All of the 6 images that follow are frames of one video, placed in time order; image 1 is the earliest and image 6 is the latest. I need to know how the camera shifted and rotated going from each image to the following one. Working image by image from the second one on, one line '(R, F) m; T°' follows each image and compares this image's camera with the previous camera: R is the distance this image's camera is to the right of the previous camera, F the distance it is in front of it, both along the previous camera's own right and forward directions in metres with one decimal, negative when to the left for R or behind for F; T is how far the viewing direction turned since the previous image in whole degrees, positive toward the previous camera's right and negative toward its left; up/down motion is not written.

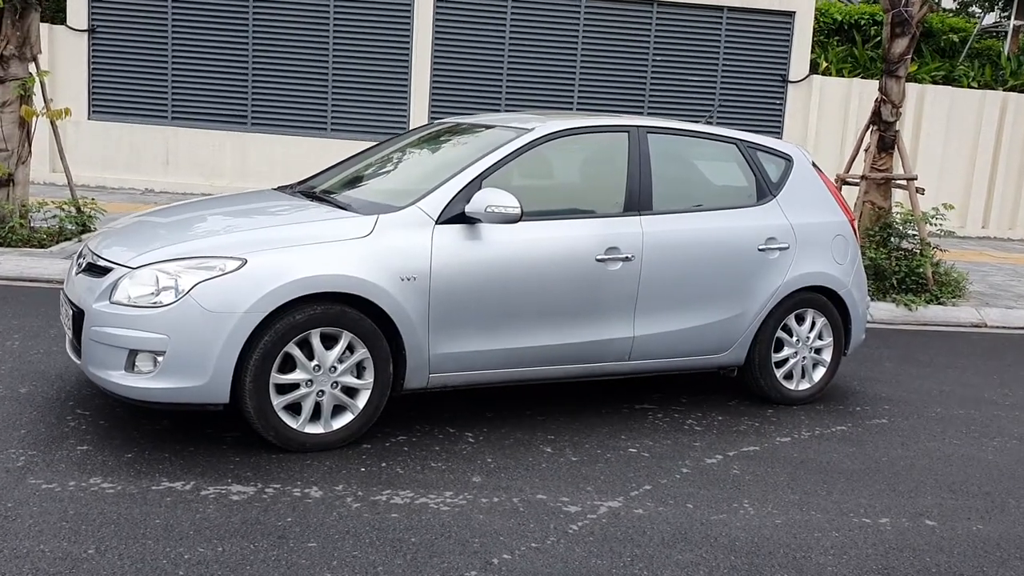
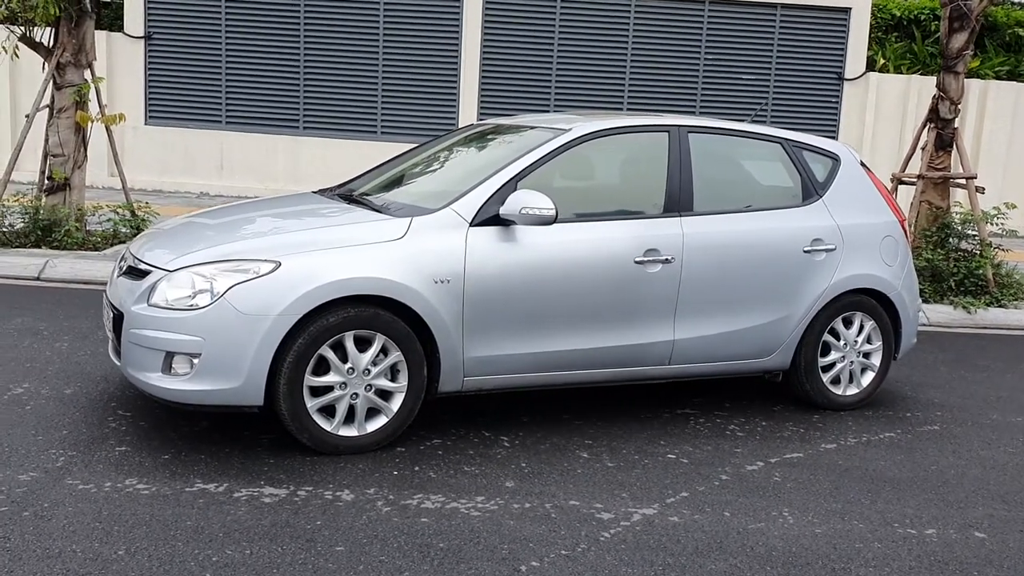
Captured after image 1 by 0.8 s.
(+0.1, +0.1) m; -3°
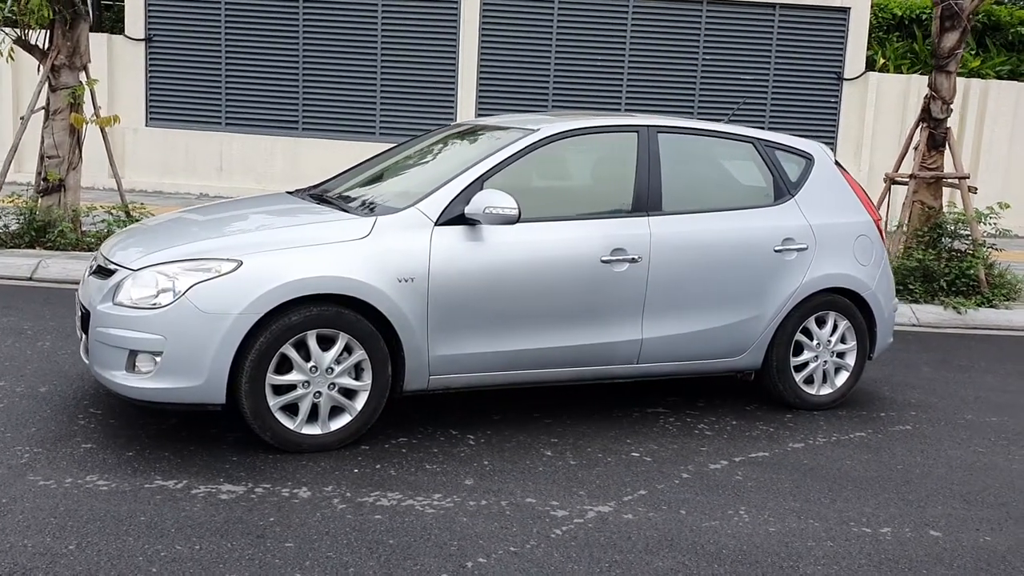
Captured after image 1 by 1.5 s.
(+0.3, 0.0) m; -1°
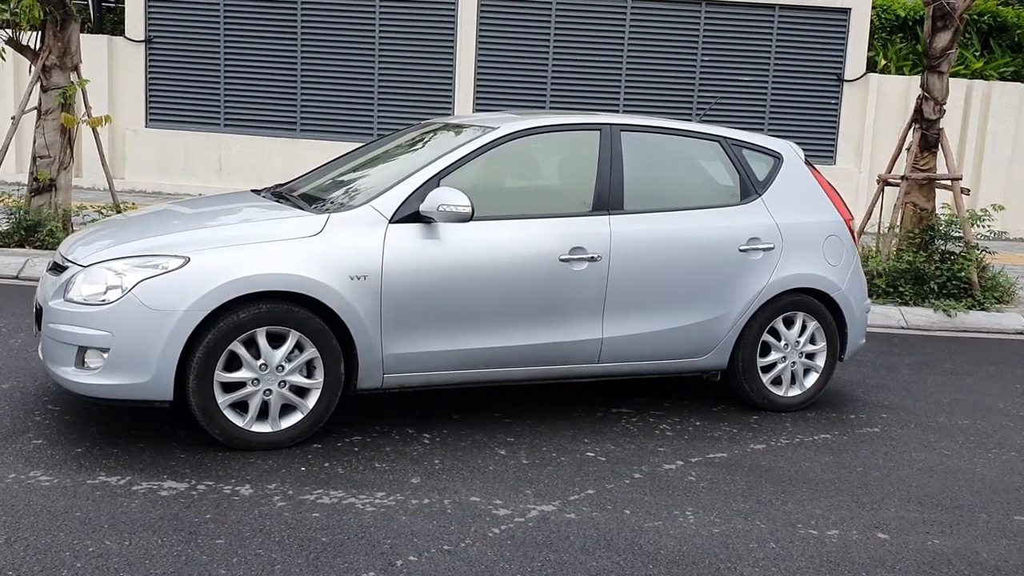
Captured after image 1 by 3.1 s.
(+0.3, 0.0) m; -1°
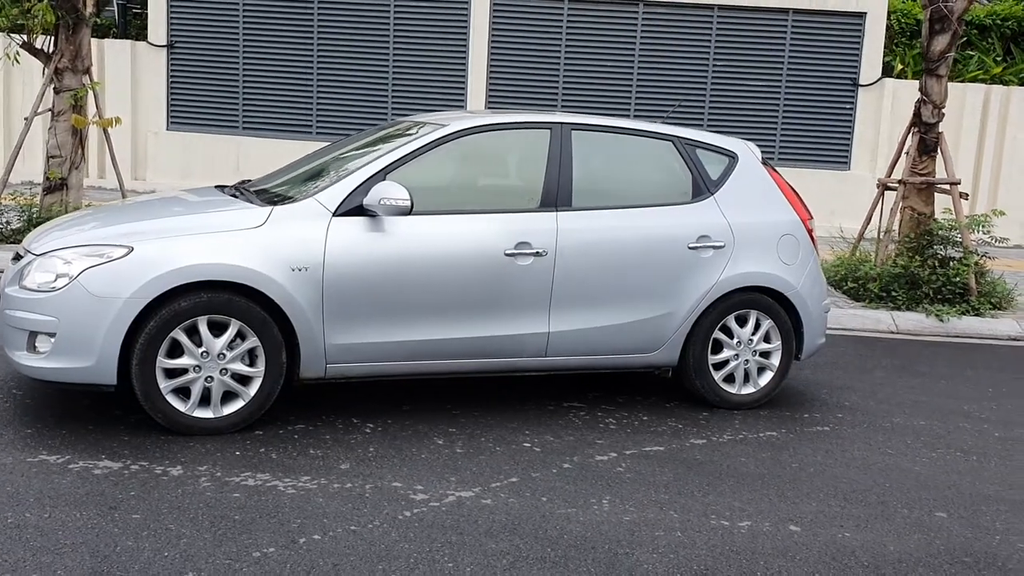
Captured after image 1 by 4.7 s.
(+0.5, -0.1) m; -3°
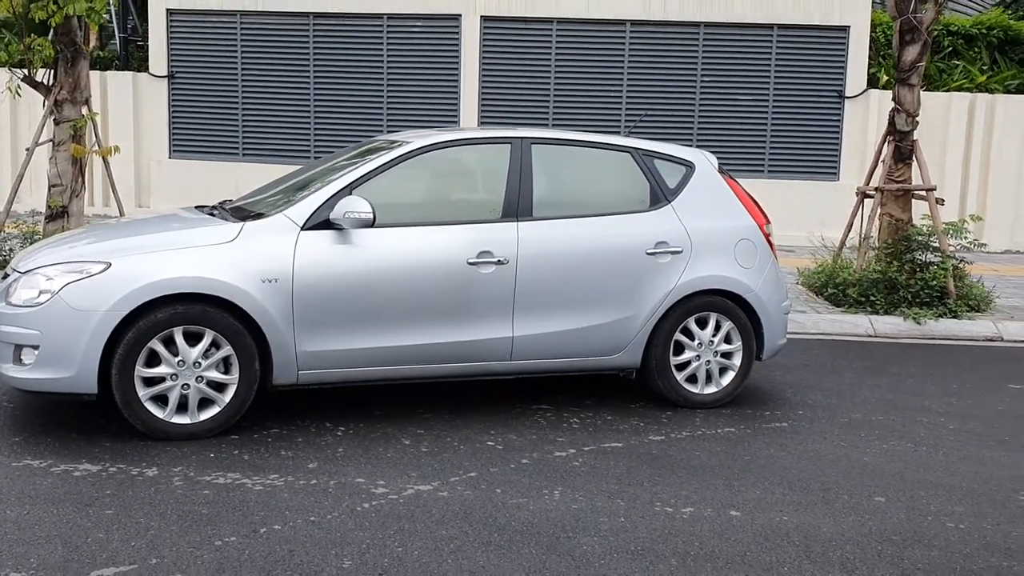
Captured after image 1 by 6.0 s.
(+0.3, -0.3) m; -1°
